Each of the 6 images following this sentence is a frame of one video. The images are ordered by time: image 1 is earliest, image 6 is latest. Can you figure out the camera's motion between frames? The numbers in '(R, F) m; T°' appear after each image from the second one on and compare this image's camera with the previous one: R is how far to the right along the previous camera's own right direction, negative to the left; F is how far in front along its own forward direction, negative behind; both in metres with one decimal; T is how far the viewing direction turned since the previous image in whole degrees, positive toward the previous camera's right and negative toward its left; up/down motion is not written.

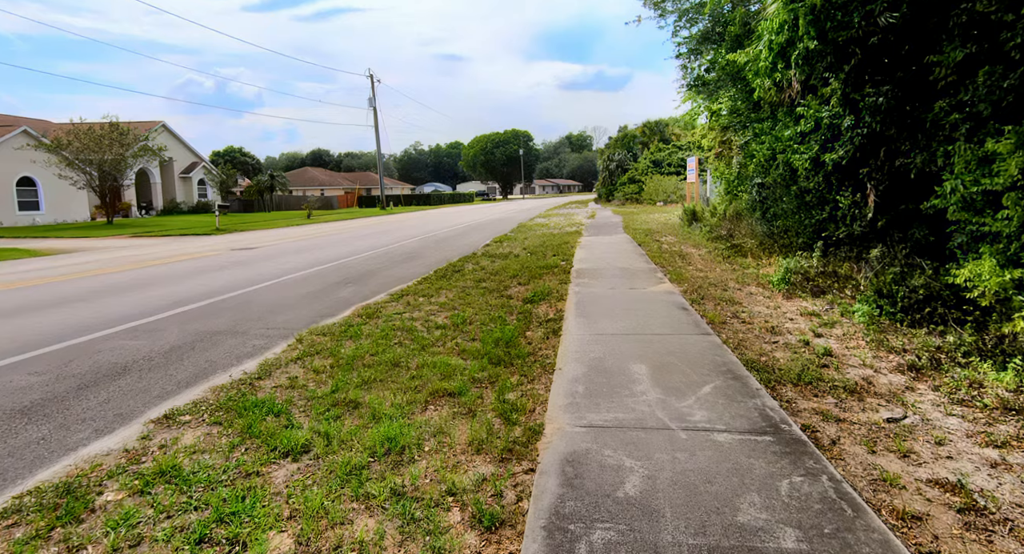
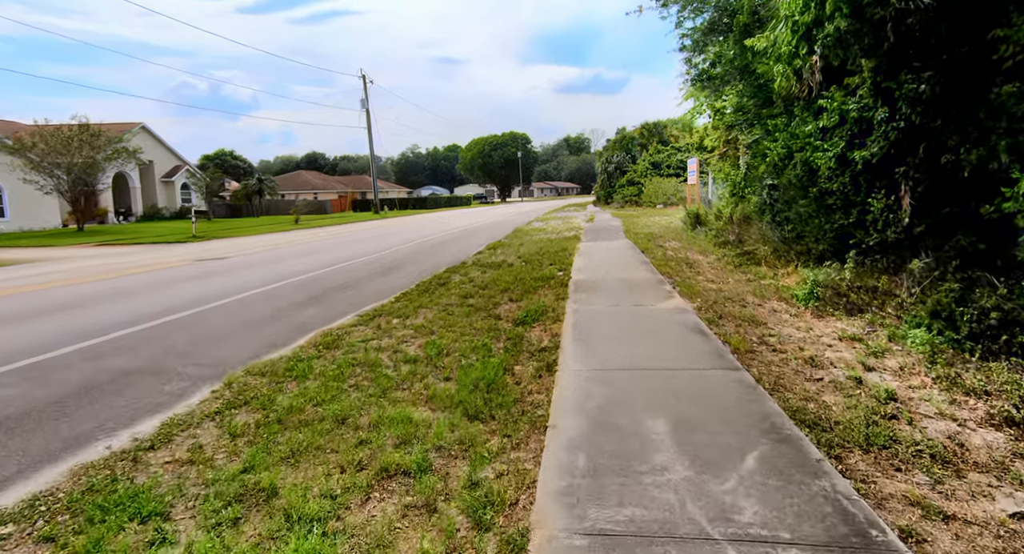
(+0.1, +0.9) m; 0°
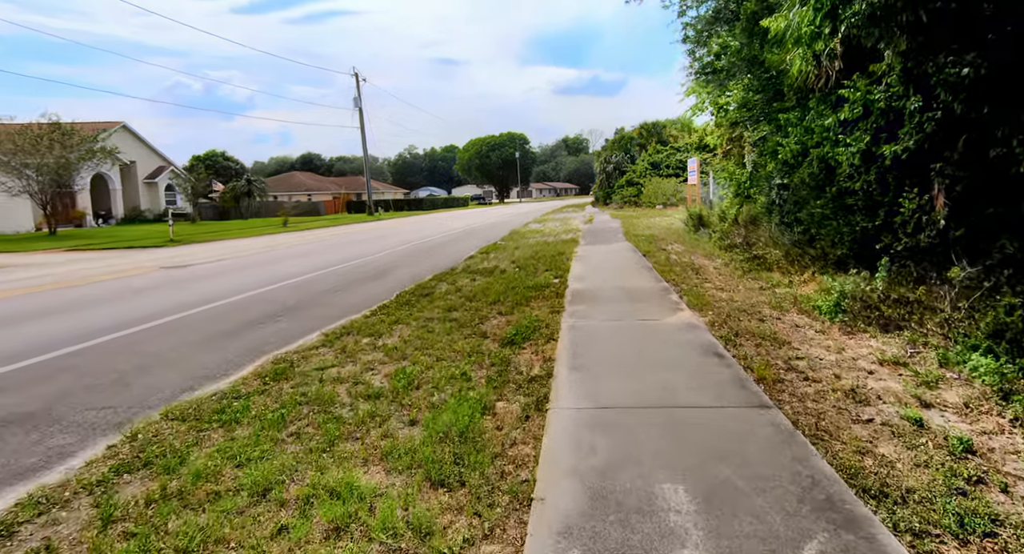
(+0.1, +0.7) m; 0°
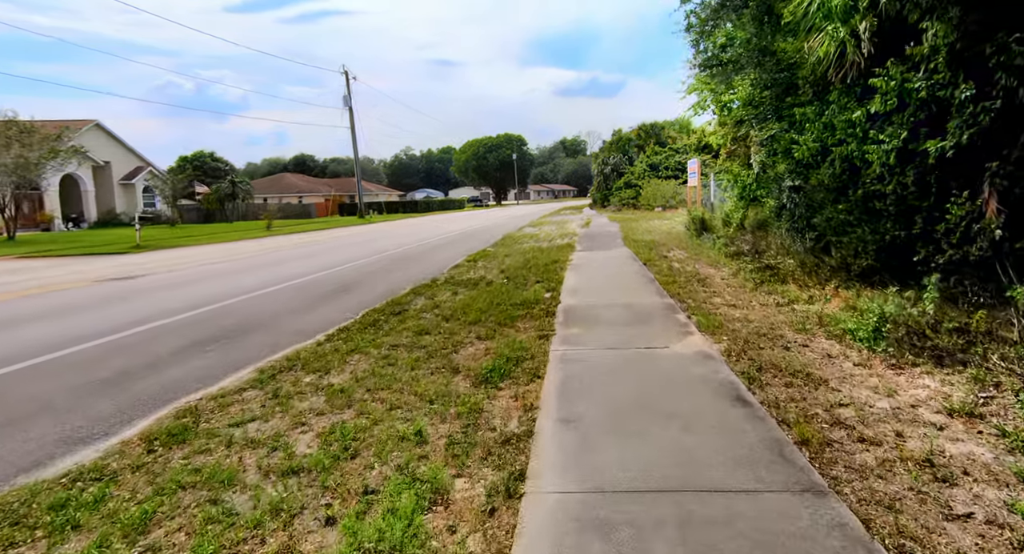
(+0.2, +0.9) m; 0°
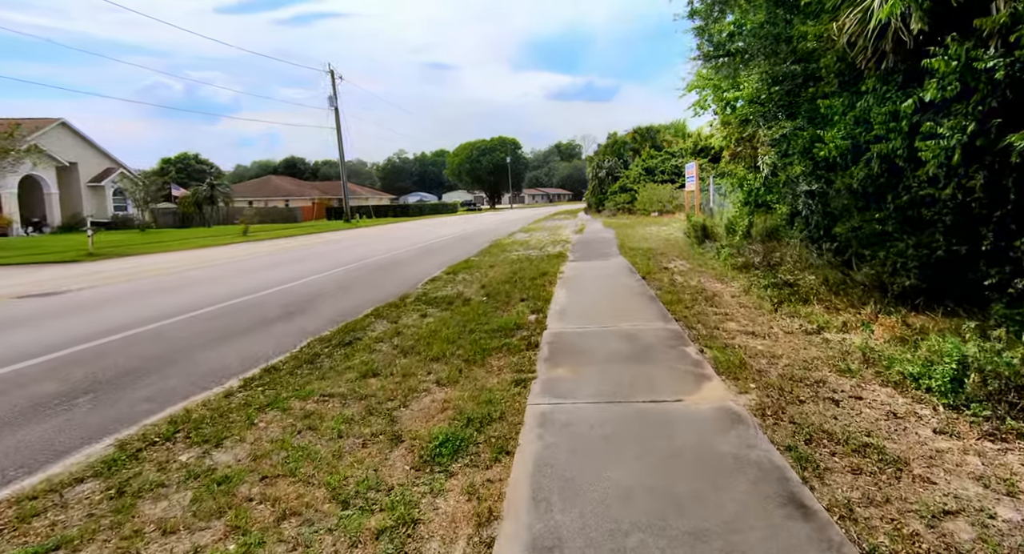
(+0.2, +1.1) m; +1°
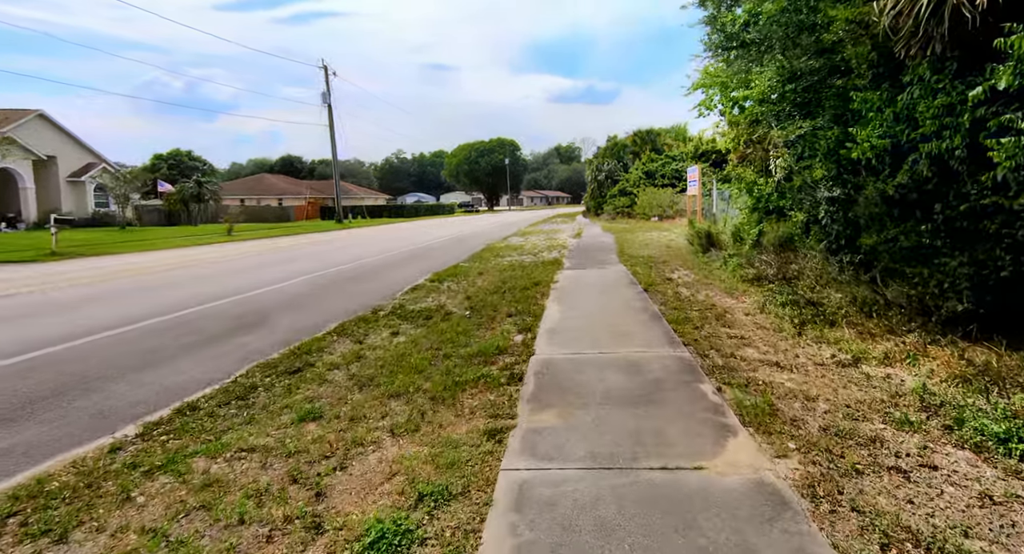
(+0.1, +0.9) m; 0°
